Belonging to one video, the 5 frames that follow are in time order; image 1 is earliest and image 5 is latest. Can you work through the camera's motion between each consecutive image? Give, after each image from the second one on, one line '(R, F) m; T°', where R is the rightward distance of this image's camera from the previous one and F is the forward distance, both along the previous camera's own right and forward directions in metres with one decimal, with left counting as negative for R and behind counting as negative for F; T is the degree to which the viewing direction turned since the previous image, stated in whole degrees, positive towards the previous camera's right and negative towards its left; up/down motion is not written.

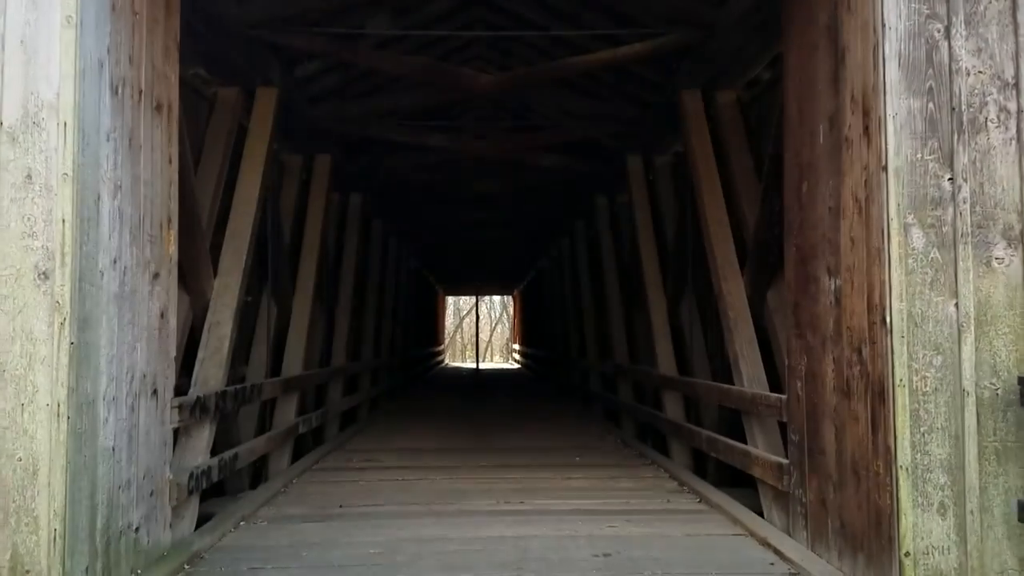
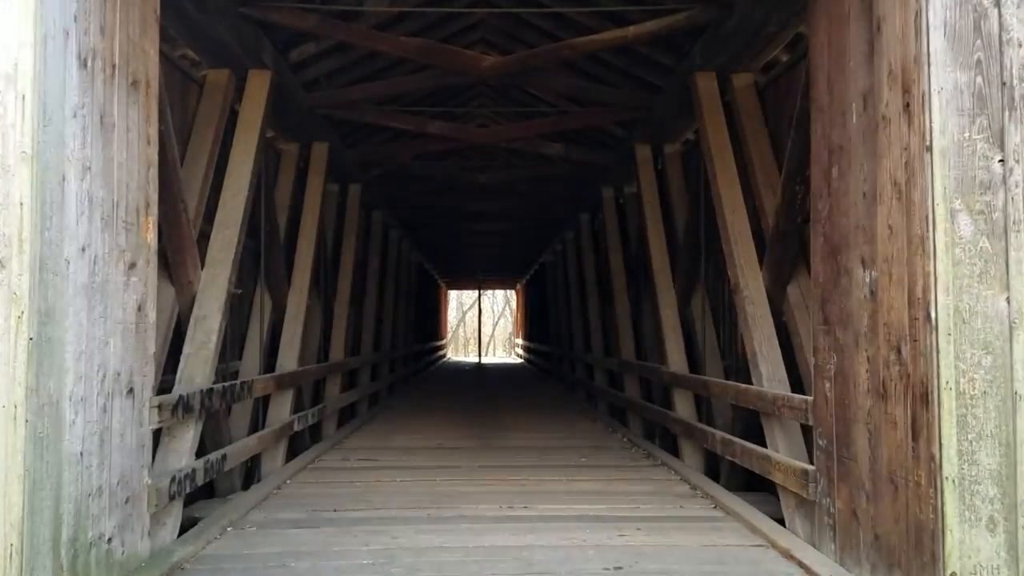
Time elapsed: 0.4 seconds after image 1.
(0.0, +0.2) m; 0°
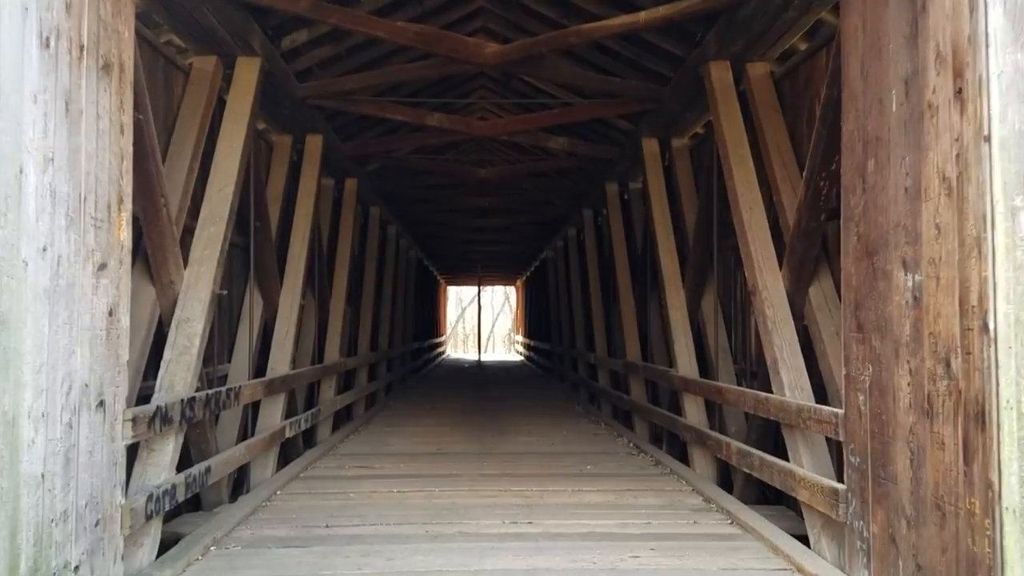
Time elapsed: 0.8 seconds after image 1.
(0.0, +0.2) m; 0°
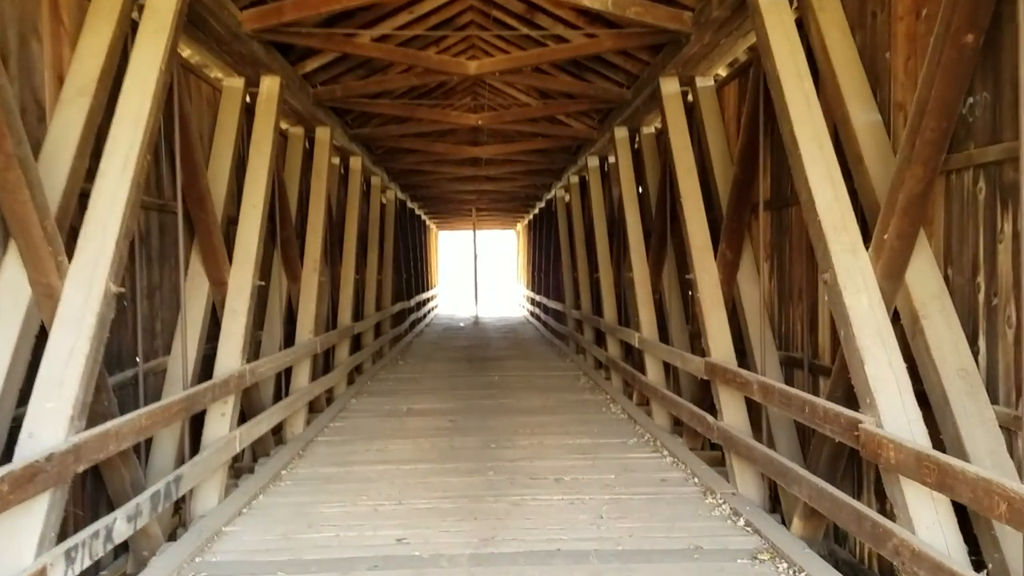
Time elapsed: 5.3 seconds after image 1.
(-0.1, +2.5) m; 0°
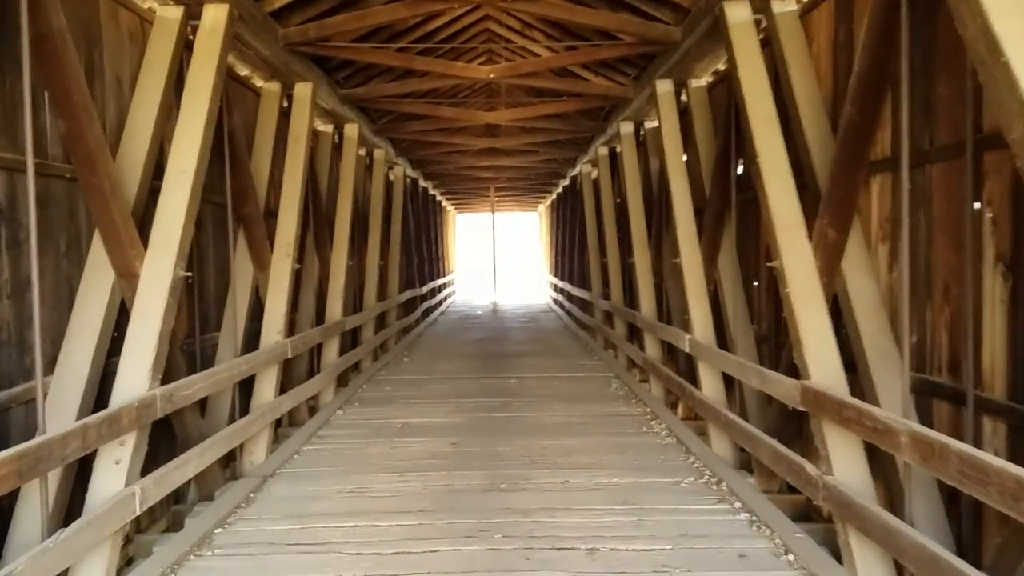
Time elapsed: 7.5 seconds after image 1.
(0.0, +1.1) m; -2°
